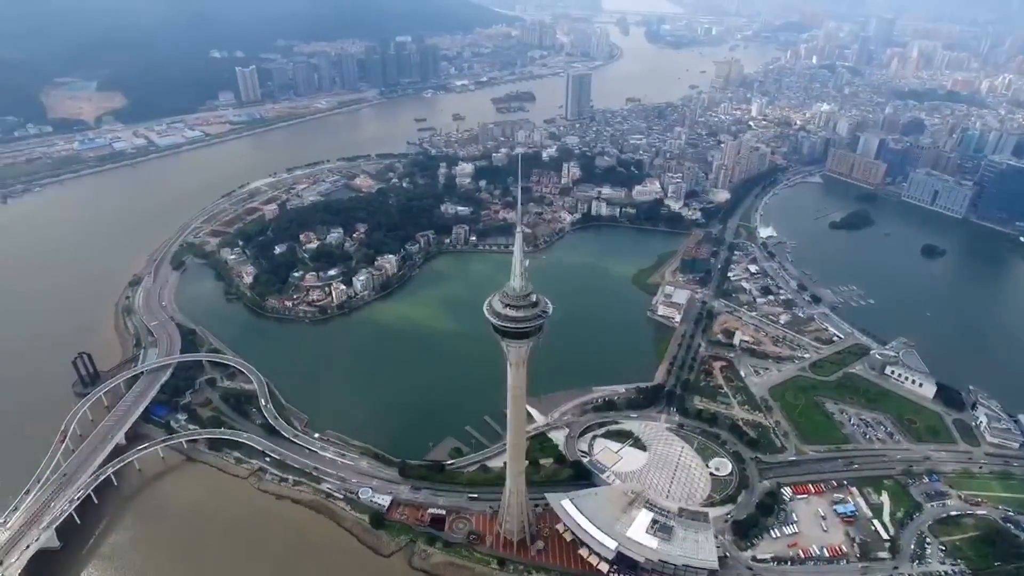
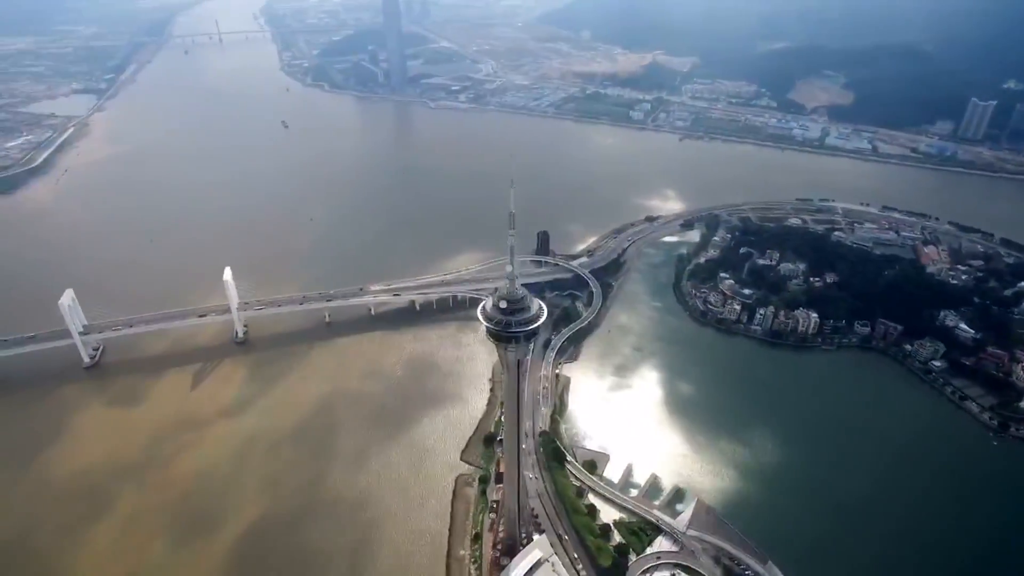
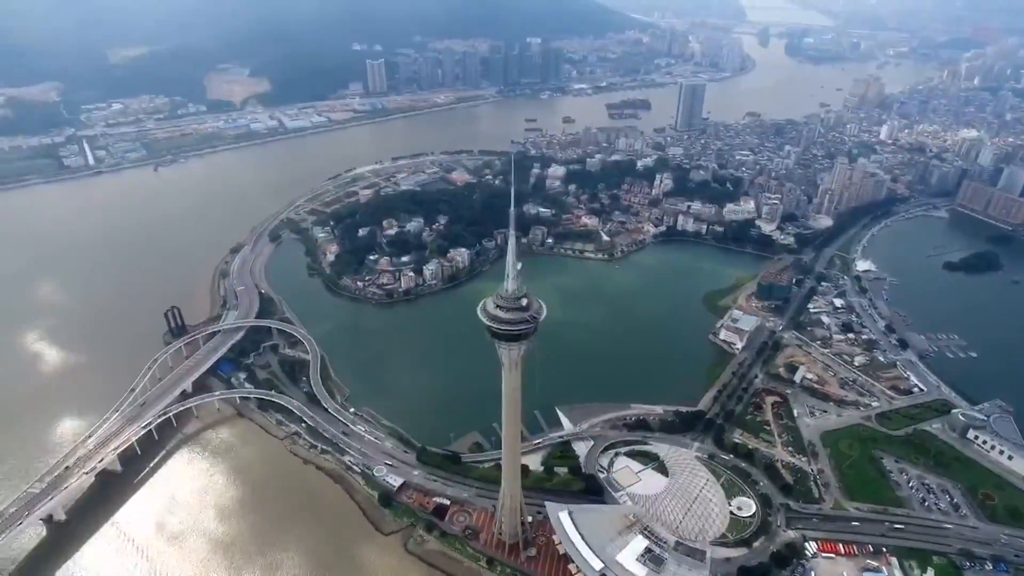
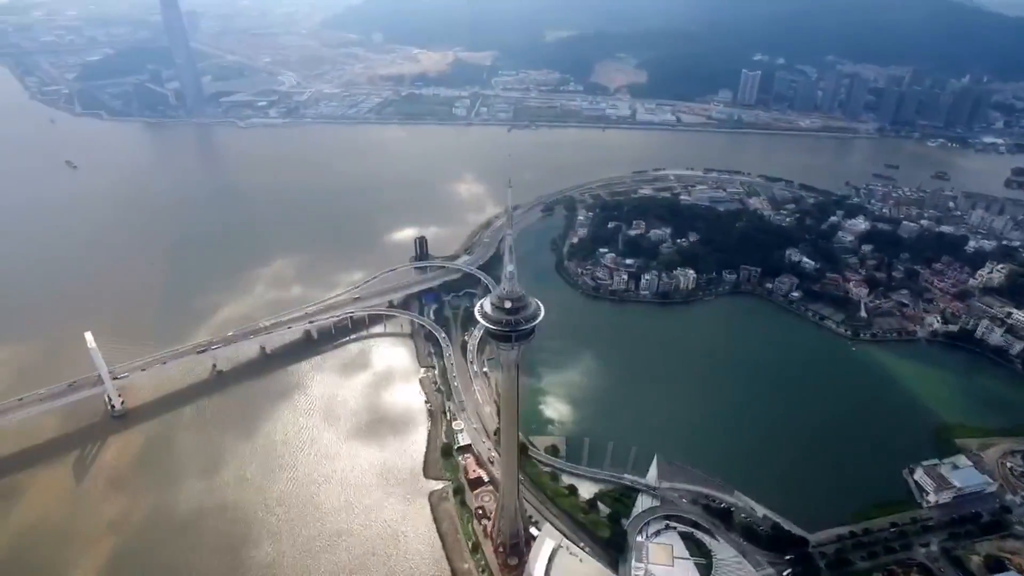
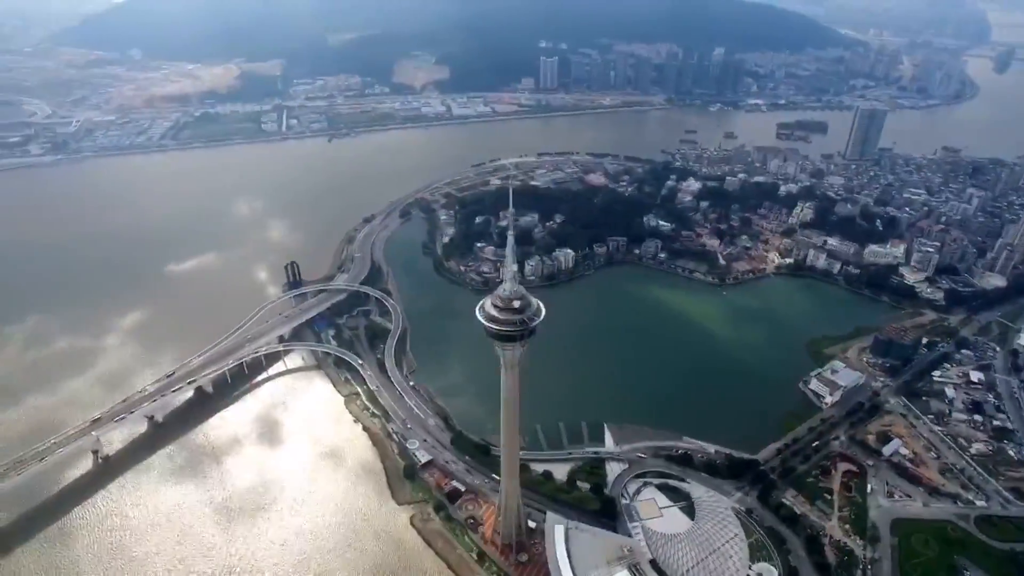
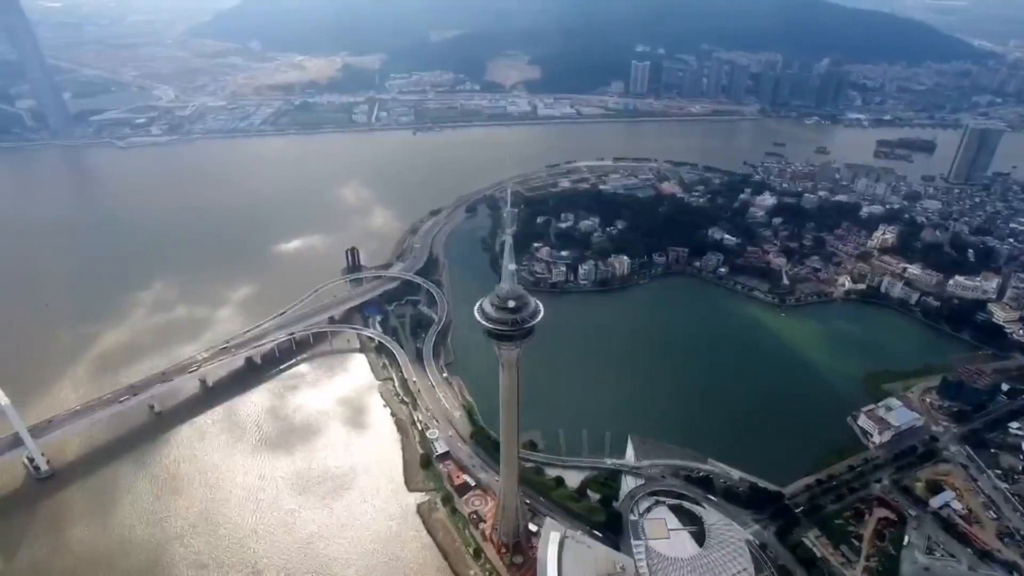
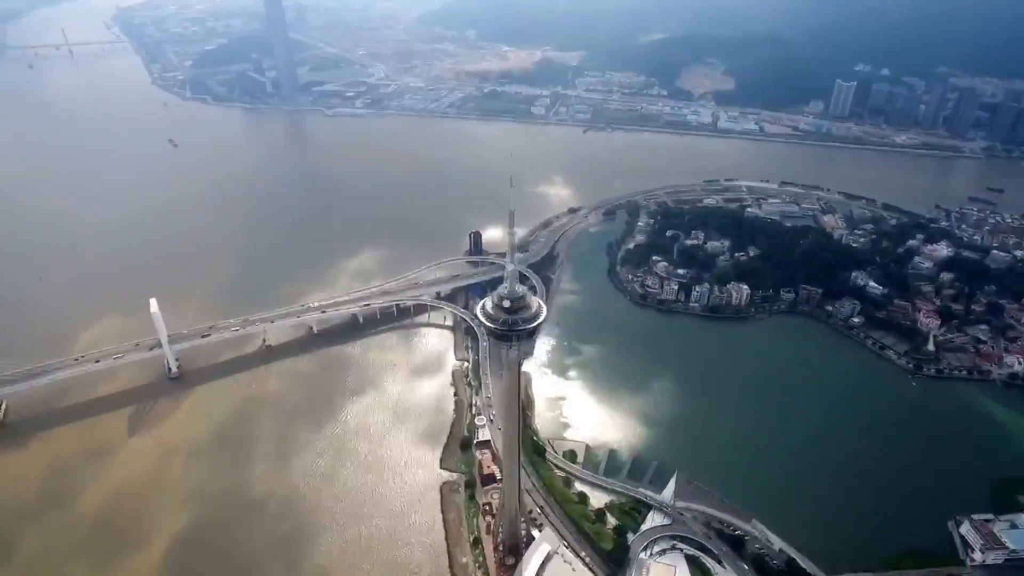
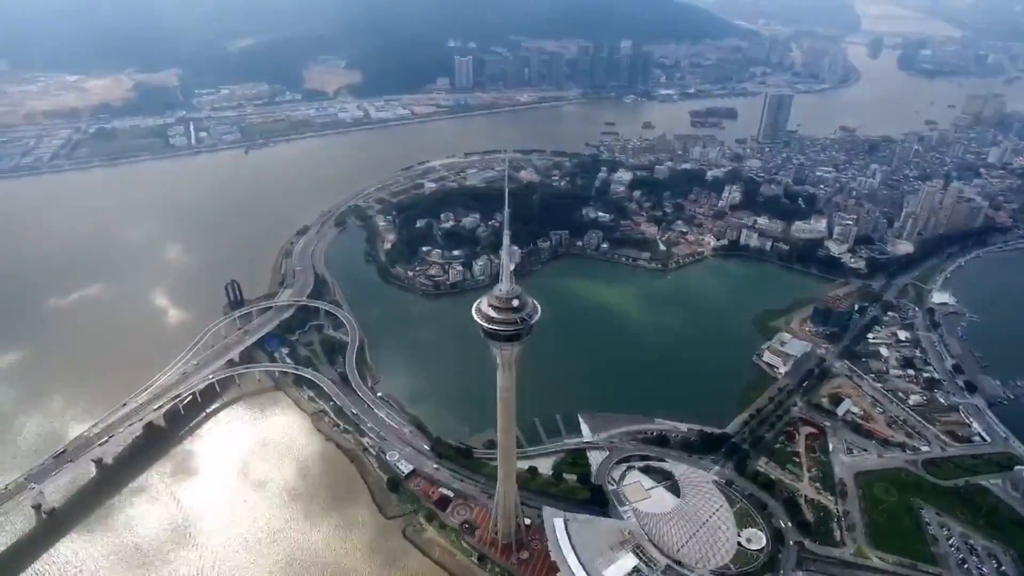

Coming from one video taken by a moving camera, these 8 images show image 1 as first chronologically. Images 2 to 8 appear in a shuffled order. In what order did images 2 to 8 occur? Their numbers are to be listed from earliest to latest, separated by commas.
3, 8, 5, 6, 4, 7, 2
